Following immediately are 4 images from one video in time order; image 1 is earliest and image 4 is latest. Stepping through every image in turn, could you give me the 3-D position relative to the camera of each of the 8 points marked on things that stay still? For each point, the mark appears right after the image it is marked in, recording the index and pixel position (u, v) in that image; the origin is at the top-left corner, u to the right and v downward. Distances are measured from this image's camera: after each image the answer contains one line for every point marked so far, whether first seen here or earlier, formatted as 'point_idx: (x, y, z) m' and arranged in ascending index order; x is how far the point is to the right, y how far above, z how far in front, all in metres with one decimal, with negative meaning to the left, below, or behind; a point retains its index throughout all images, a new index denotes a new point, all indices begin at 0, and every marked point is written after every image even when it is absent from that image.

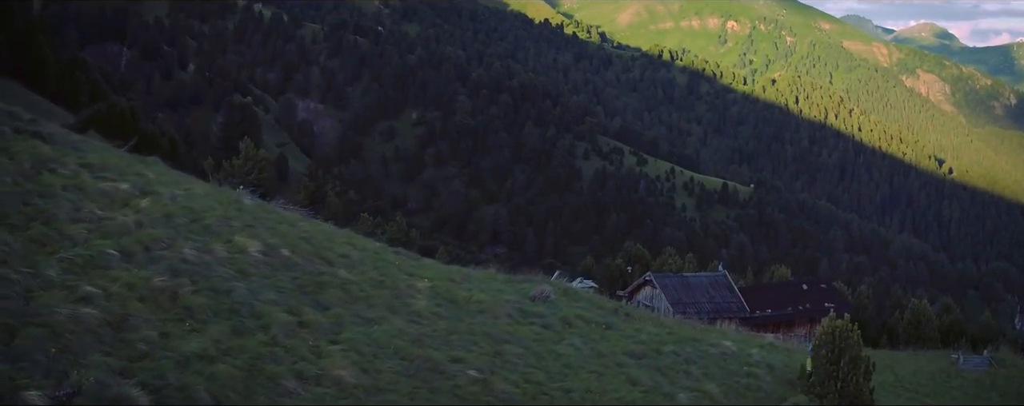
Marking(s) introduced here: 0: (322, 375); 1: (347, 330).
0: (-2.3, -2.0, +16.9) m
1: (-2.2, -1.7, +19.1) m
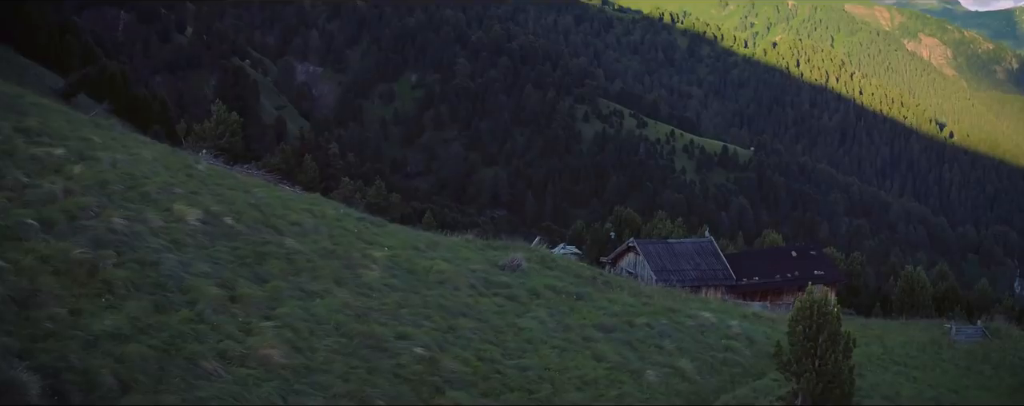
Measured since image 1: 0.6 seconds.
0: (-2.9, -1.7, +15.6) m
1: (-2.8, -1.3, +17.7) m
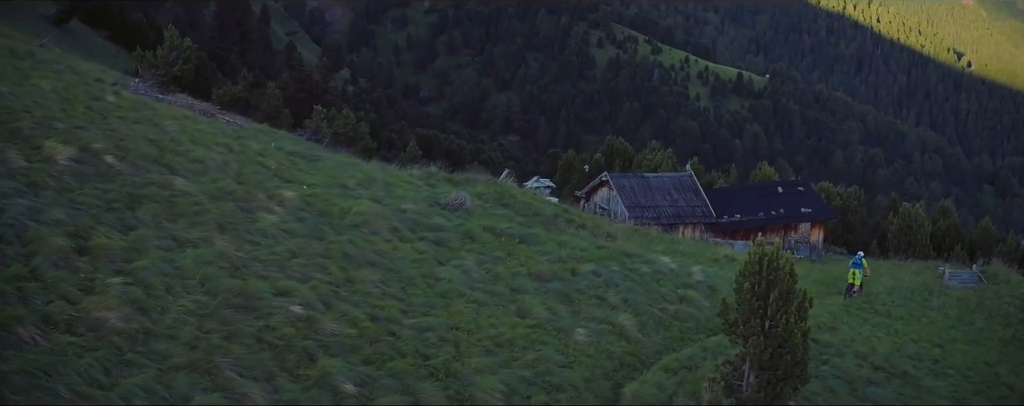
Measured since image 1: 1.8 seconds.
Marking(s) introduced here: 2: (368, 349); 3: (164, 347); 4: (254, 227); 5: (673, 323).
0: (-4.0, -1.1, +13.2) m
1: (-3.9, -0.6, +15.4) m
2: (-1.5, -1.5, +14.7) m
3: (-3.2, -1.3, +13.2) m
4: (-3.2, -0.3, +17.9) m
5: (+2.2, -1.7, +20.0) m
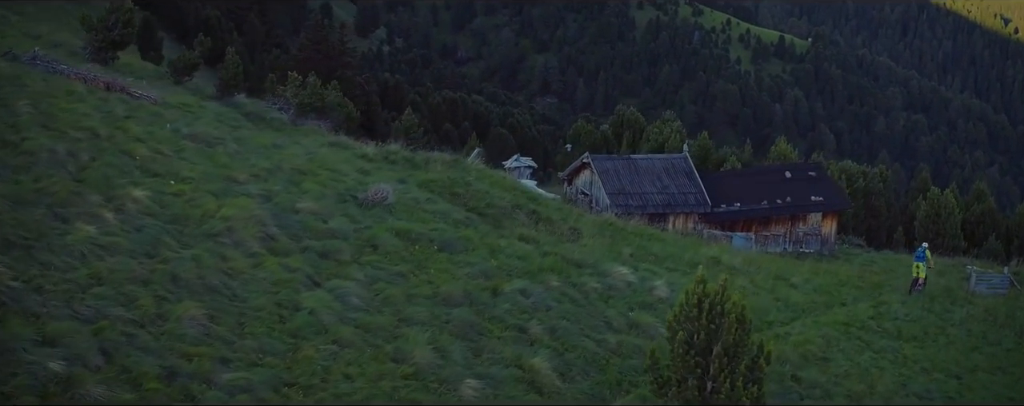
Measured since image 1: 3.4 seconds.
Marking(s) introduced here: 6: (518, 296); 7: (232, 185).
0: (-5.4, -1.3, +9.3) m
1: (-5.2, -0.7, +11.4) m
2: (-2.8, -1.7, +10.8) m
3: (-4.5, -1.5, +9.2) m
4: (-4.4, -0.4, +14.0) m
5: (+1.1, -1.8, +15.9) m
6: (+0.1, -1.1, +17.1) m
7: (-3.7, +0.2, +18.8) m
